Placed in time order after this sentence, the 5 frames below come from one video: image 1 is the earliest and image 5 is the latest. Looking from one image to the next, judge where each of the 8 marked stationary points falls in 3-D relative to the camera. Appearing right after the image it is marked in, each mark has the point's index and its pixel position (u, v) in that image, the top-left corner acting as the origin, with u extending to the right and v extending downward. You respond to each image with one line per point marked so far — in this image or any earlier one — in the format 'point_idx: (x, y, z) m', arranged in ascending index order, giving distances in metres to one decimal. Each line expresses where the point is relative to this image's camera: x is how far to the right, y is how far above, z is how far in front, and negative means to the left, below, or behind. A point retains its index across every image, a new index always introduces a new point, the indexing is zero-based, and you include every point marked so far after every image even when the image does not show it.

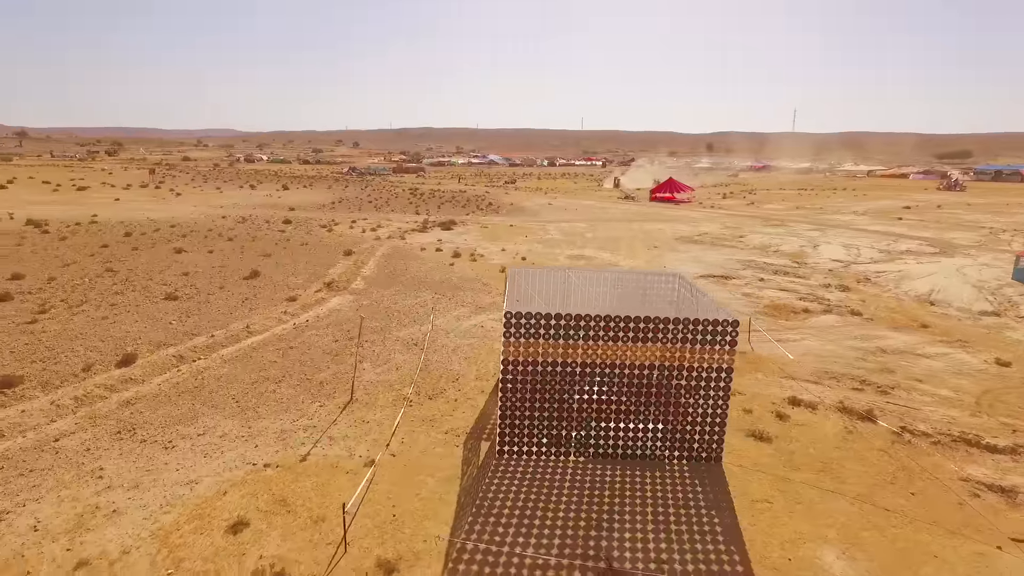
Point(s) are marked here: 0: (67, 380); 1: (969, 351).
0: (-8.3, -1.7, +11.5) m
1: (+12.3, -1.7, +16.8) m
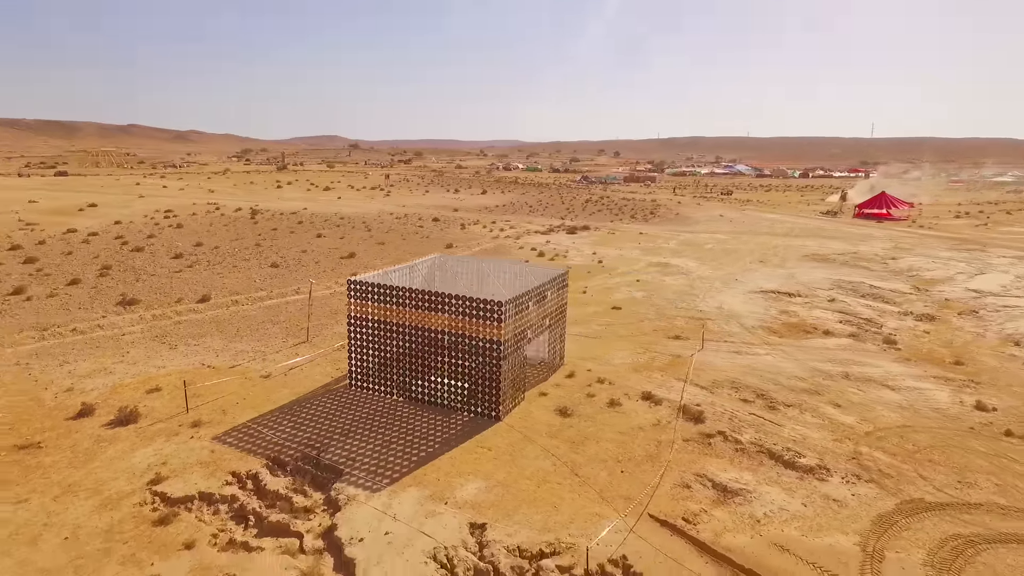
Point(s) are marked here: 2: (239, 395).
0: (-10.3, -0.5, +18.2) m
1: (+10.6, -2.4, +14.7) m
2: (-5.7, -2.2, +12.9) m
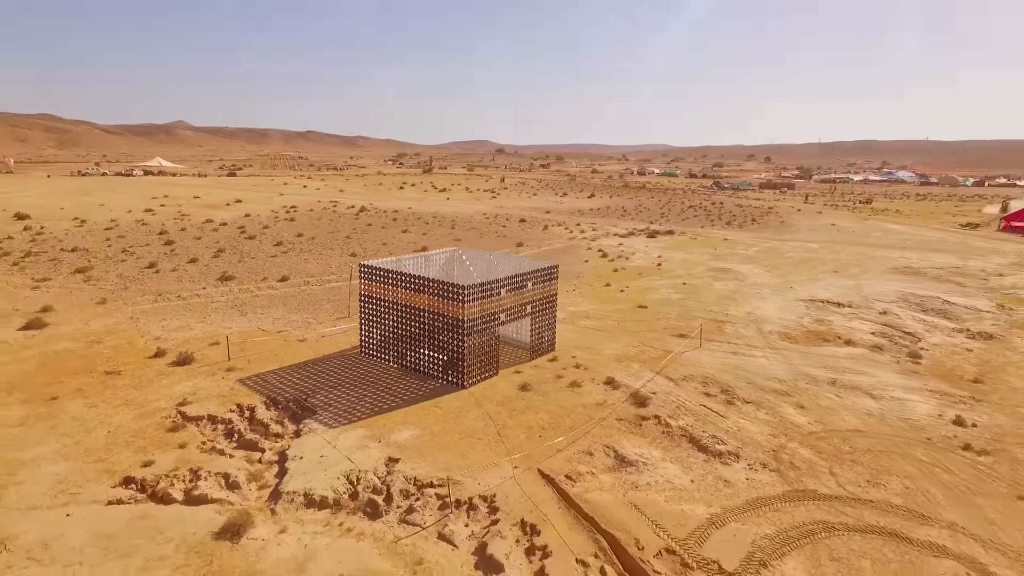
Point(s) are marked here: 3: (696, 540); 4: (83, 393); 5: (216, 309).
0: (-9.4, +0.2, +22.3) m
1: (+10.0, -2.7, +14.3) m
2: (-6.2, -1.7, +16.1) m
3: (+2.7, -3.7, +9.1) m
4: (-9.2, -2.2, +13.3) m
5: (-9.3, -0.6, +19.5) m
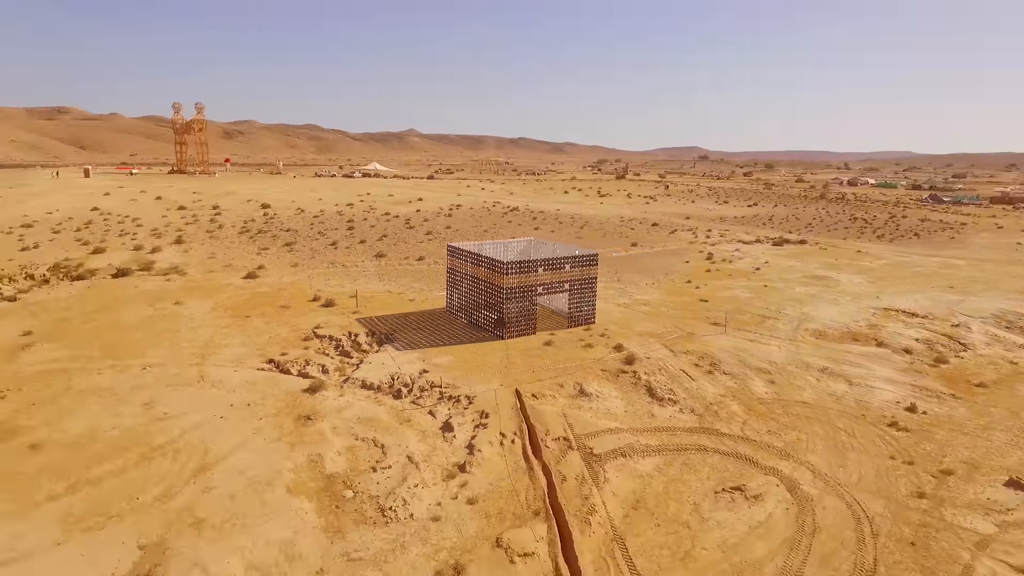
0: (-5.5, +1.4, +29.3) m
1: (+10.2, -2.7, +15.6) m
2: (-4.5, -0.6, +22.4) m
3: (+1.6, -3.1, +13.0) m
4: (-8.2, -0.9, +20.6) m
5: (-6.3, +0.6, +26.5) m
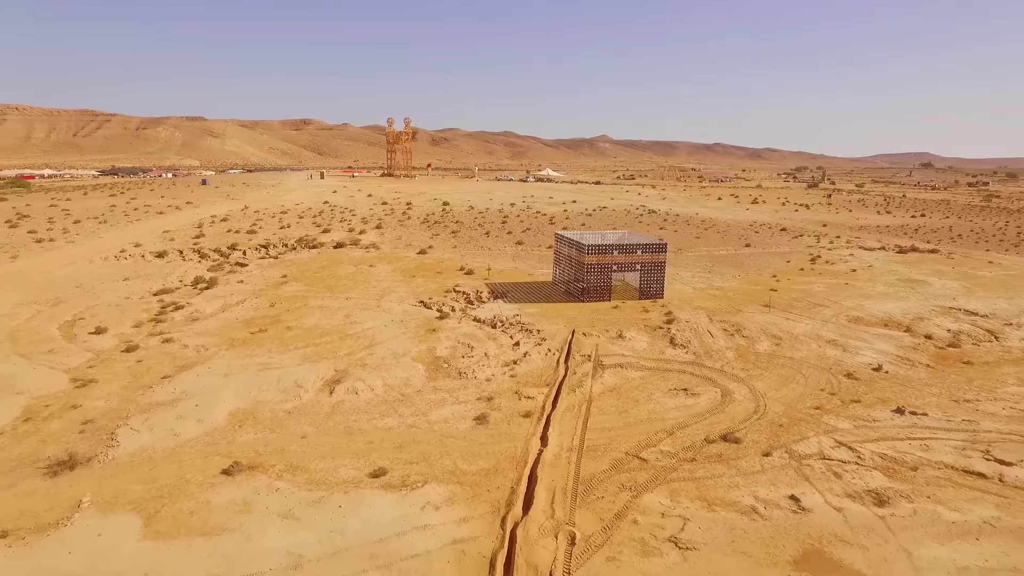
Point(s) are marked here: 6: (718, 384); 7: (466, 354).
0: (+1.1, +2.5, +36.9) m
1: (+11.9, -2.4, +19.3) m
2: (0.0, +0.6, +30.0) m
3: (+2.9, -2.2, +19.3) m
4: (-4.1, +0.5, +29.4) m
5: (-0.5, +1.8, +34.5) m
6: (+5.8, -2.7, +17.3) m
7: (-1.4, -2.1, +19.4) m
